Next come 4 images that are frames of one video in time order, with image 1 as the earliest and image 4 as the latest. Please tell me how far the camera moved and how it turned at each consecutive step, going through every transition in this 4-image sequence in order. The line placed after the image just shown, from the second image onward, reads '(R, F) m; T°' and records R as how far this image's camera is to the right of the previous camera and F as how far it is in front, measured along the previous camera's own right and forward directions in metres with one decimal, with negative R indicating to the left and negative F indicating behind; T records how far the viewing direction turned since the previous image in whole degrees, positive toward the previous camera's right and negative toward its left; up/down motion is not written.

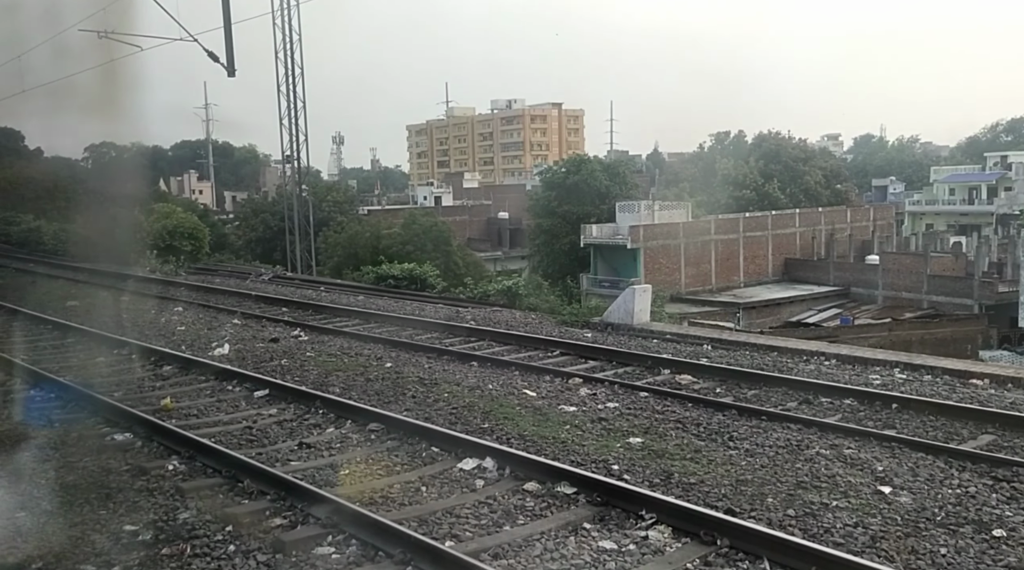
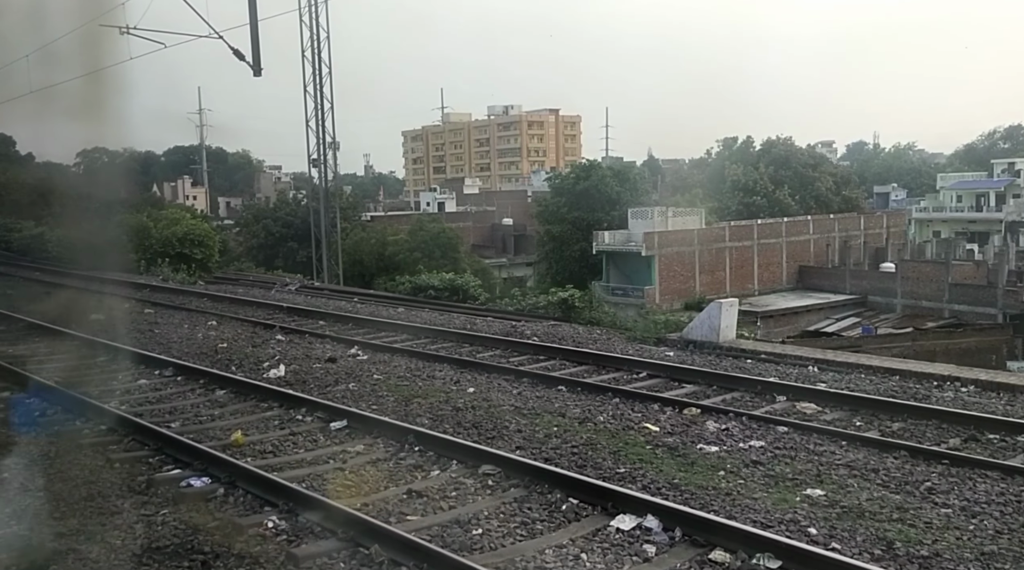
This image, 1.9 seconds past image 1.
(-0.8, +0.8) m; 0°
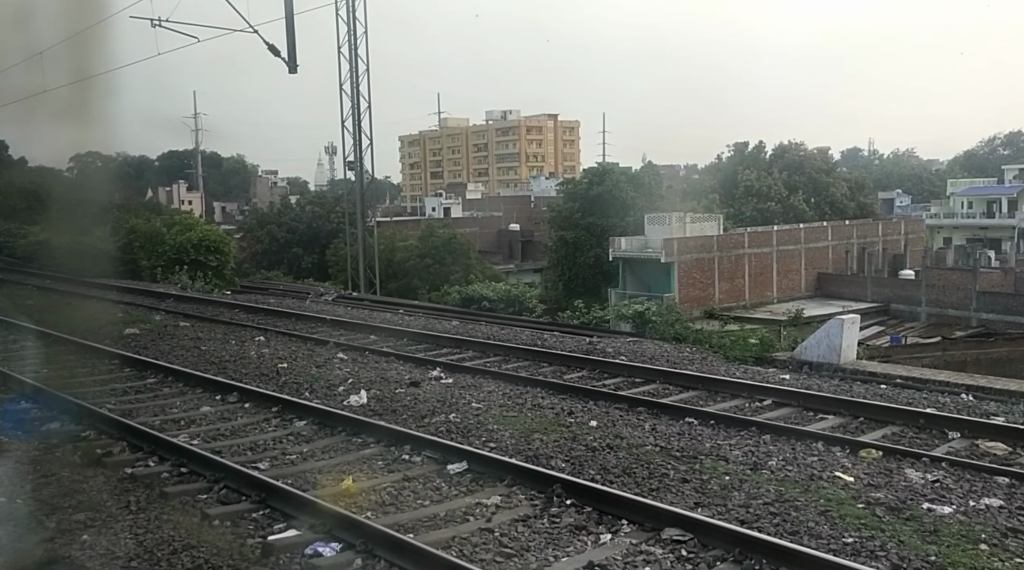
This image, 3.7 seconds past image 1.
(-0.9, +0.9) m; 0°
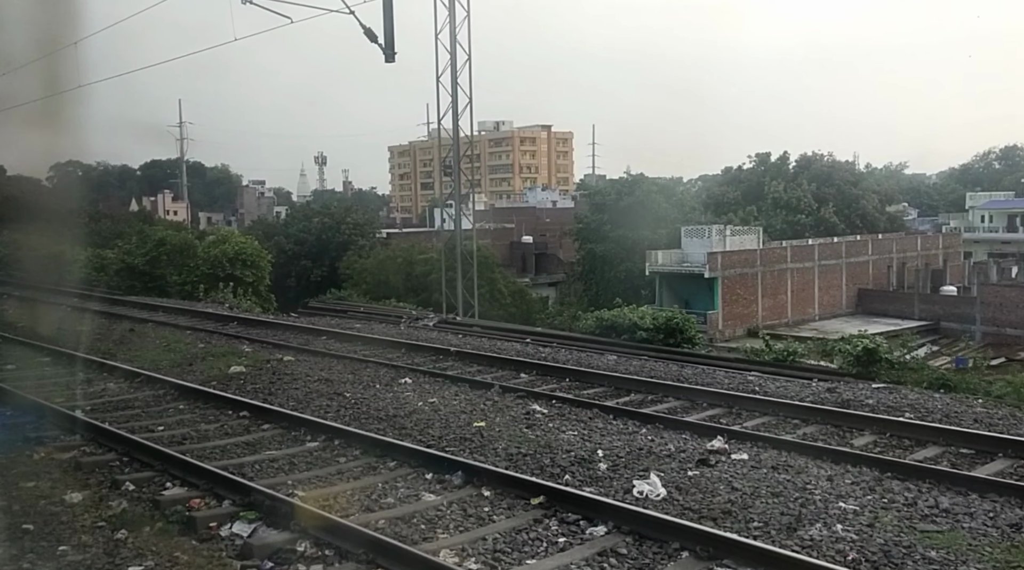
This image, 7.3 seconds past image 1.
(-2.2, +2.1) m; 0°
